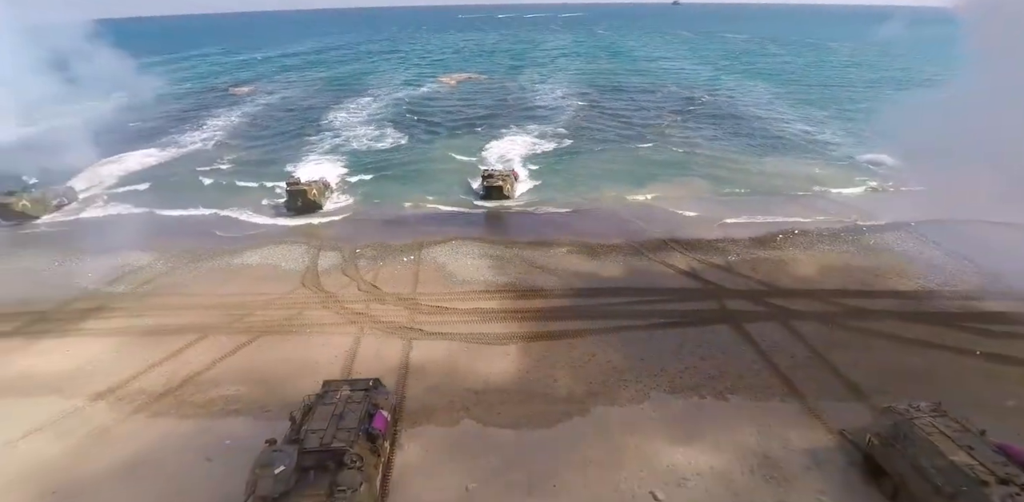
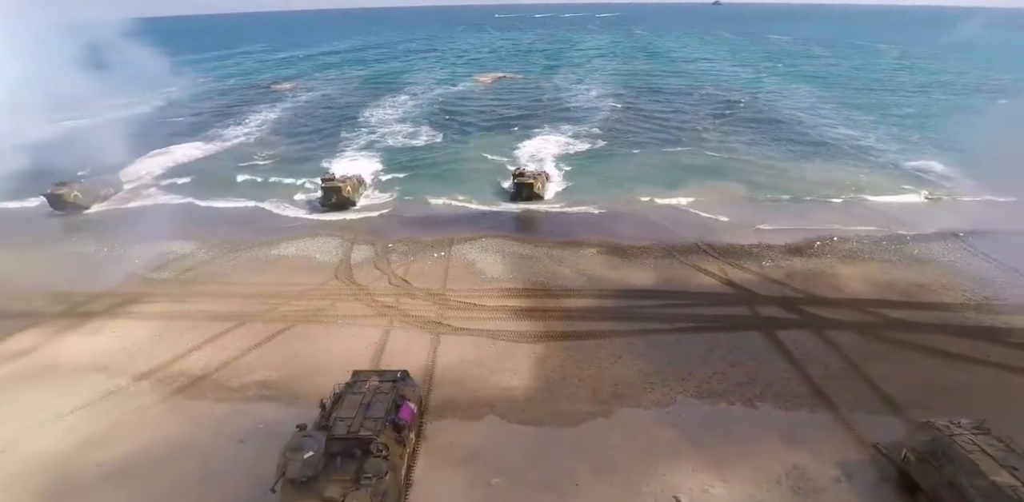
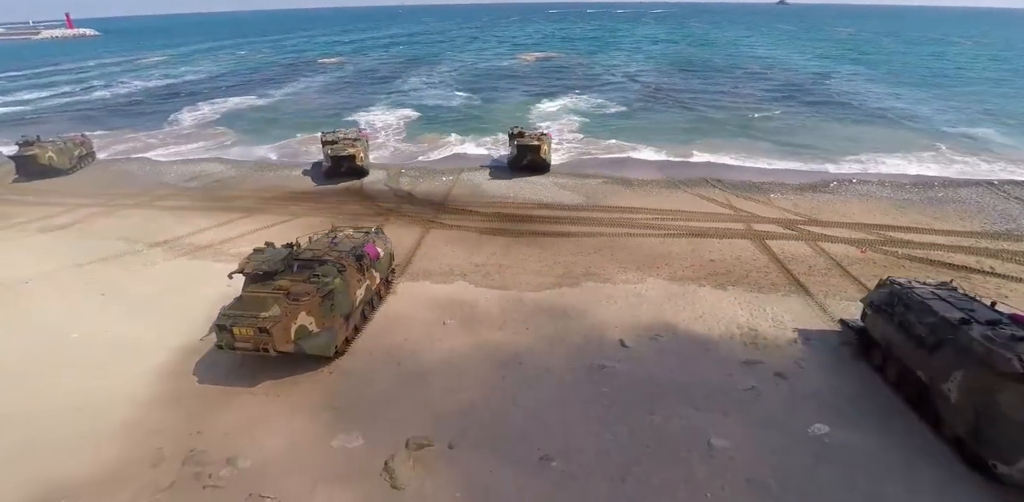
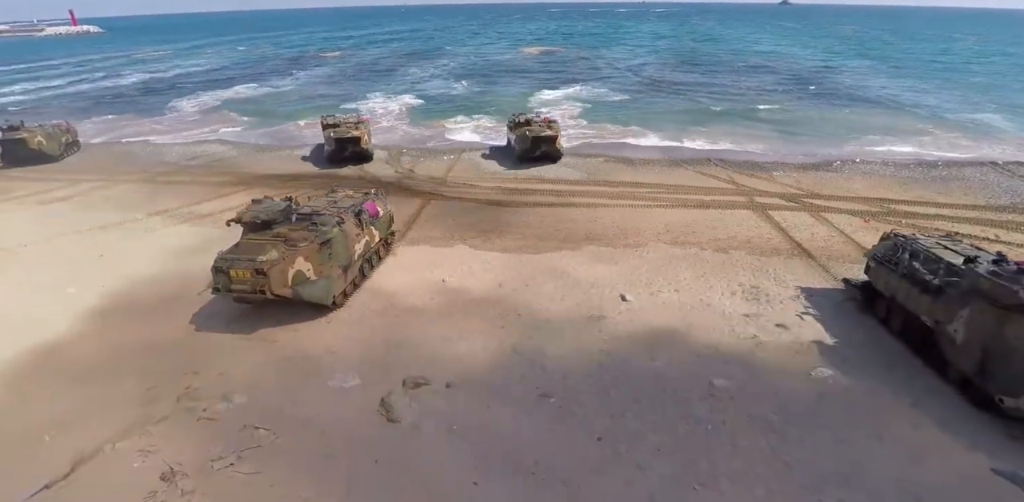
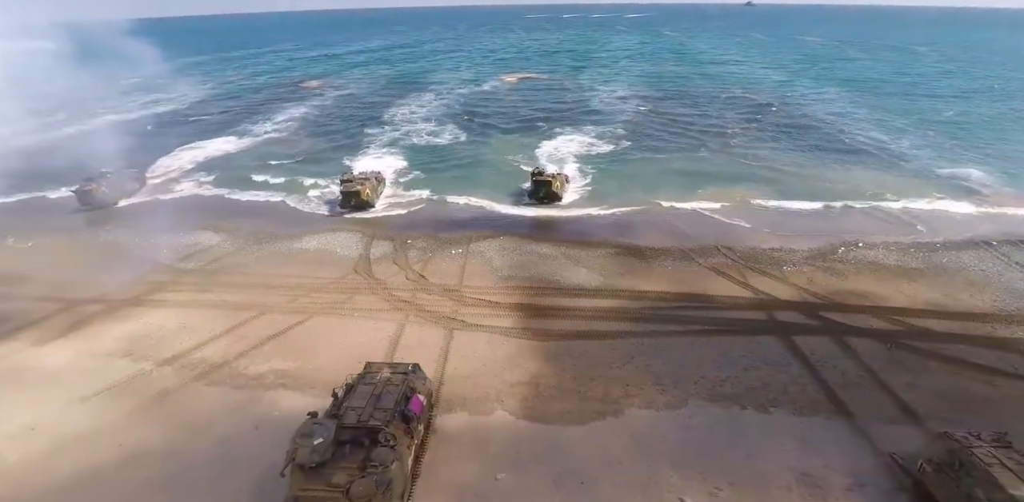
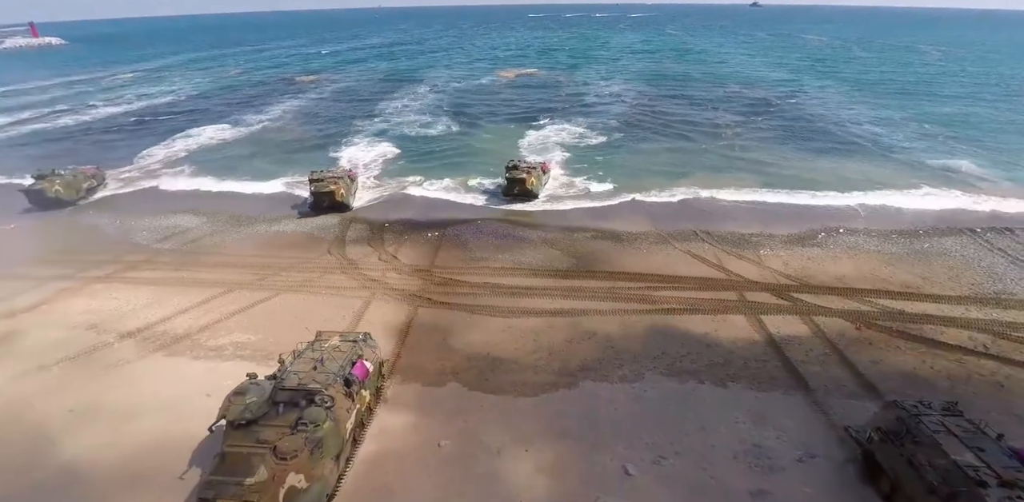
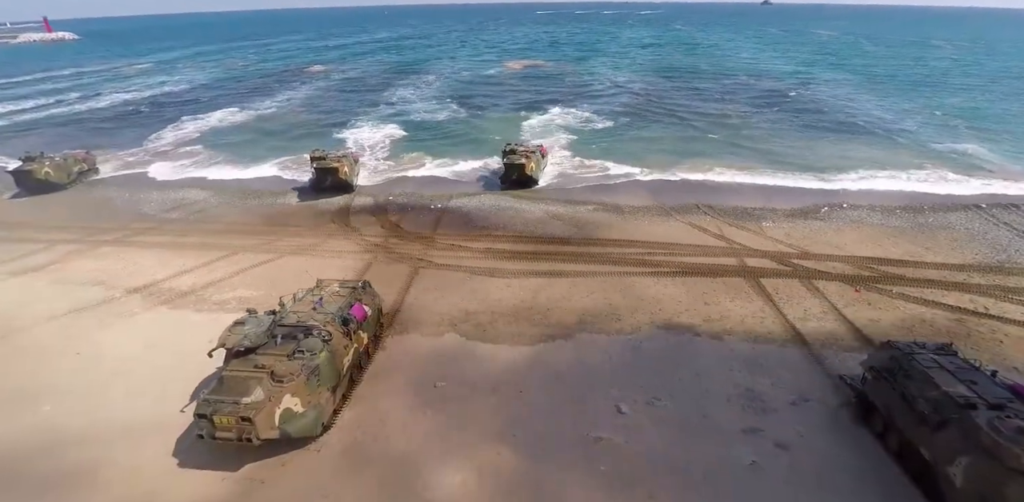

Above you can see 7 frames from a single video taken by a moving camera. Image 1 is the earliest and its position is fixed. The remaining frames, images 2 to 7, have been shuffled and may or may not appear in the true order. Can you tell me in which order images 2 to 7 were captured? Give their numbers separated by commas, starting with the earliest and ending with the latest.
2, 5, 6, 7, 3, 4
